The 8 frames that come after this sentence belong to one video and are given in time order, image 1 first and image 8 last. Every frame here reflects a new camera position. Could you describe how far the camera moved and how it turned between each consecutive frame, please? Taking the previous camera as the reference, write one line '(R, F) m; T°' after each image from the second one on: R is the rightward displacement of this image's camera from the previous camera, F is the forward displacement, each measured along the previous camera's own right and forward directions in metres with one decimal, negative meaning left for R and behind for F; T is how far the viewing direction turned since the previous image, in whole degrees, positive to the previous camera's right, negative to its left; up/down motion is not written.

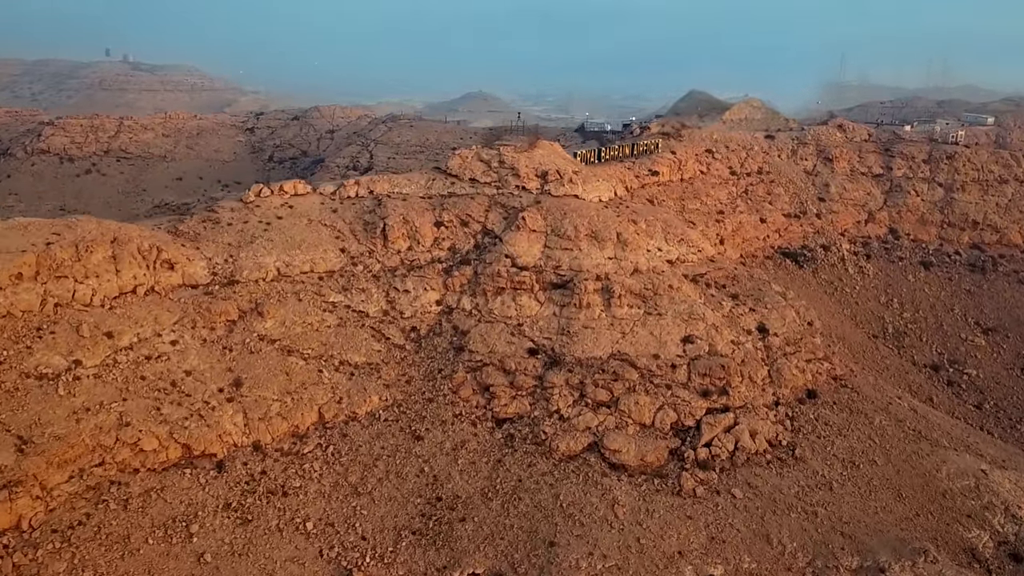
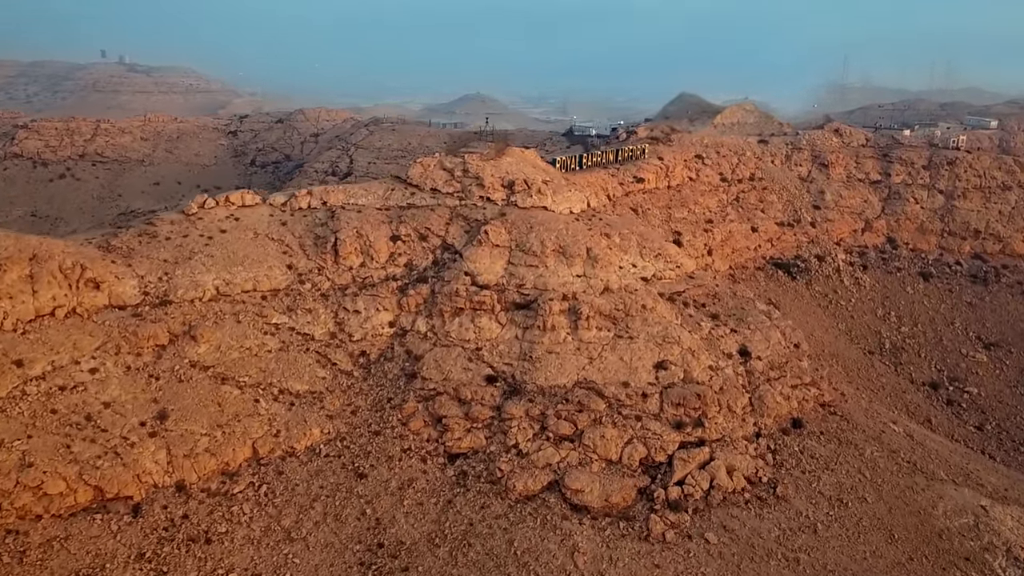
(+1.1, +1.9) m; 0°
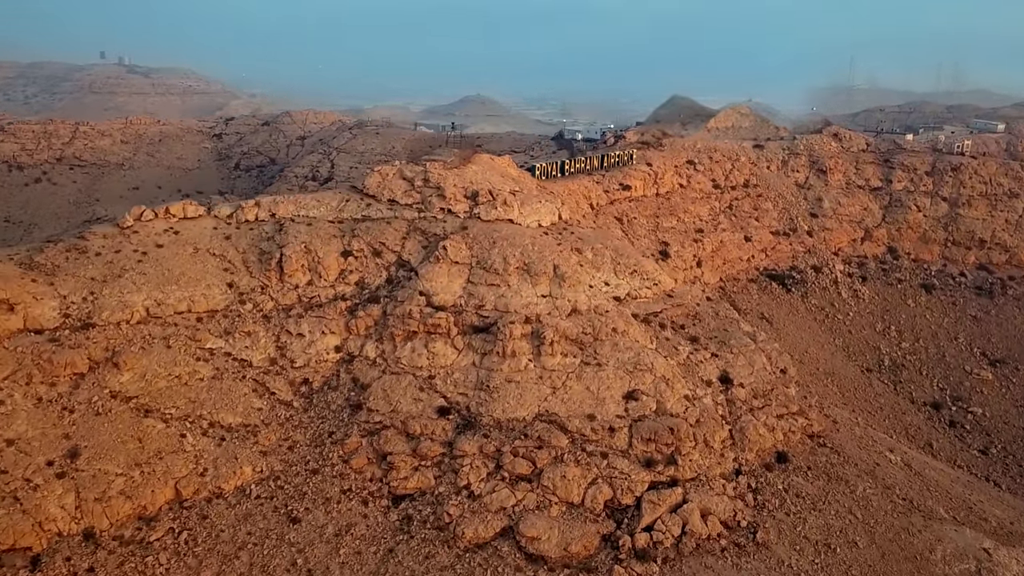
(+1.1, +2.0) m; 0°
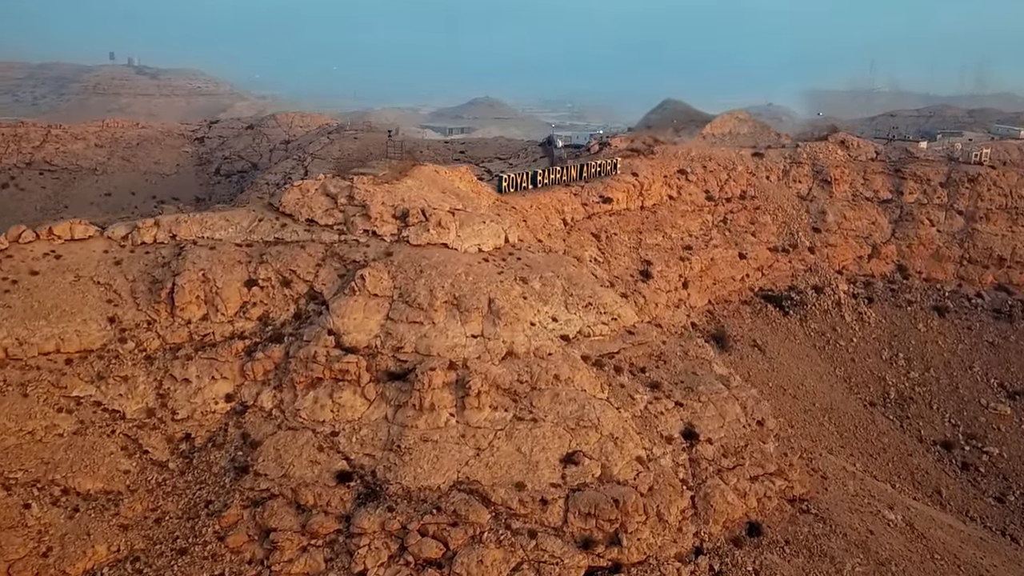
(+1.9, +3.2) m; -1°
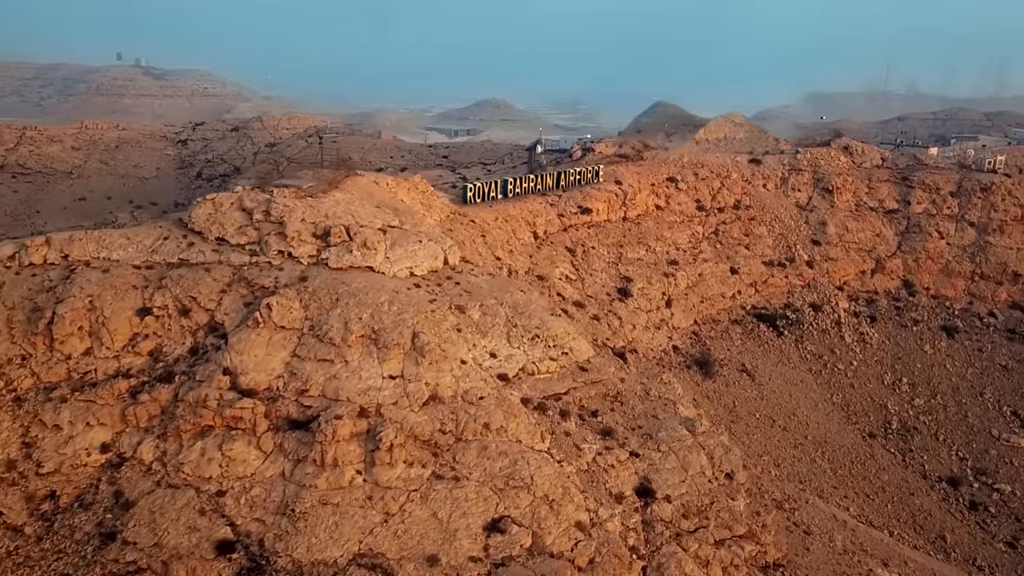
(+1.6, +2.6) m; -1°
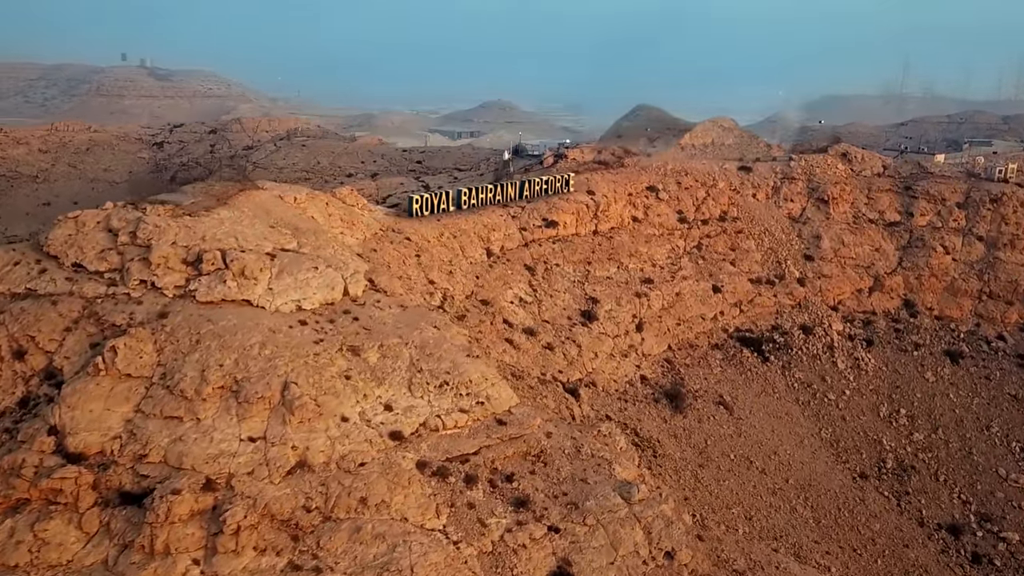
(+1.8, +2.9) m; -1°
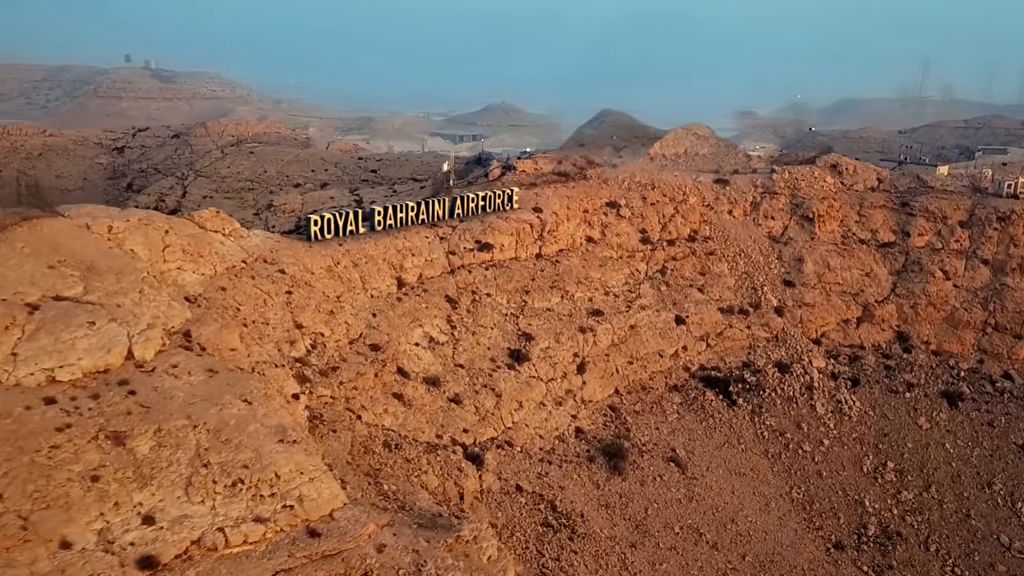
(+2.5, +3.8) m; -1°
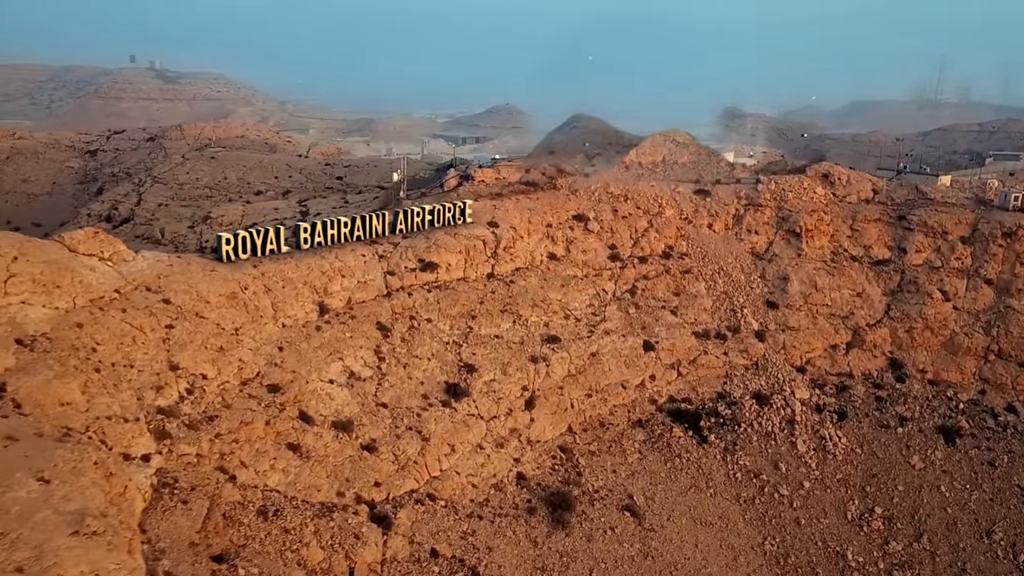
(+1.7, +2.5) m; -1°
